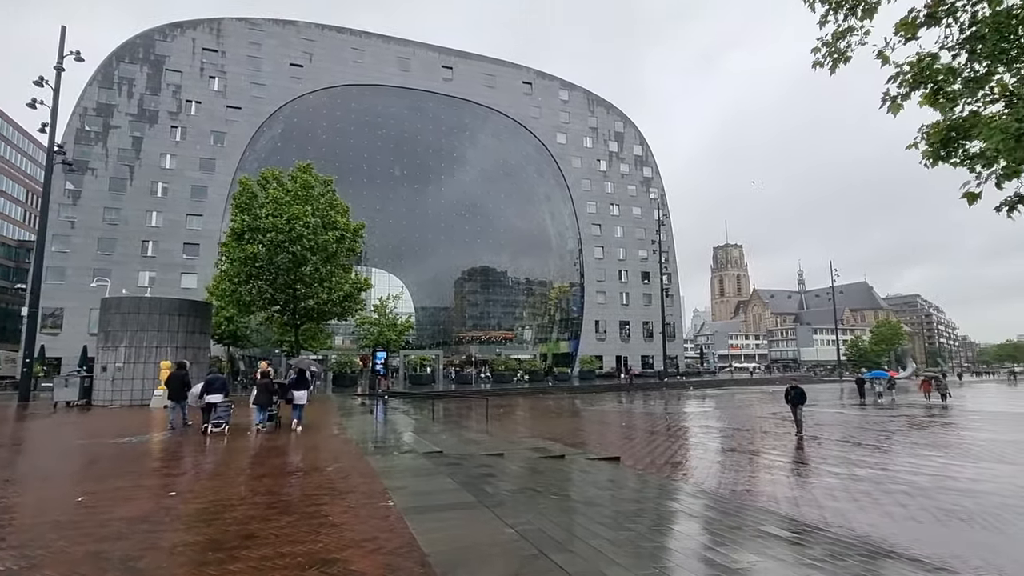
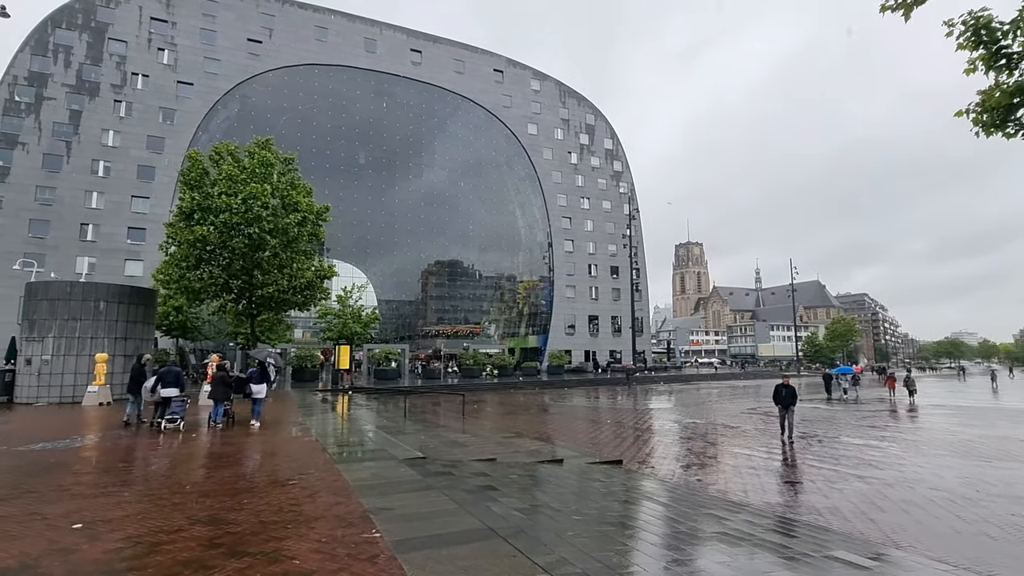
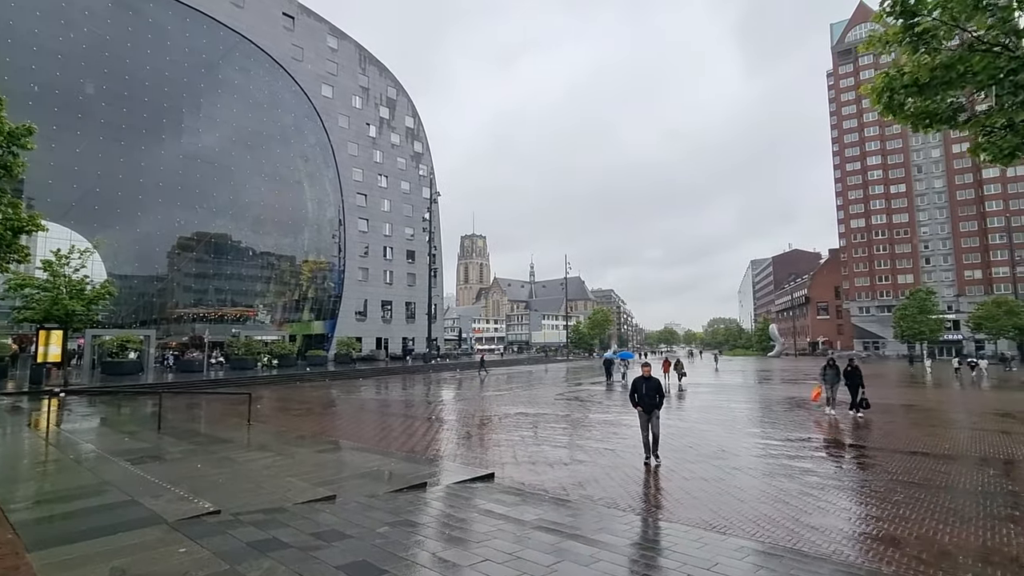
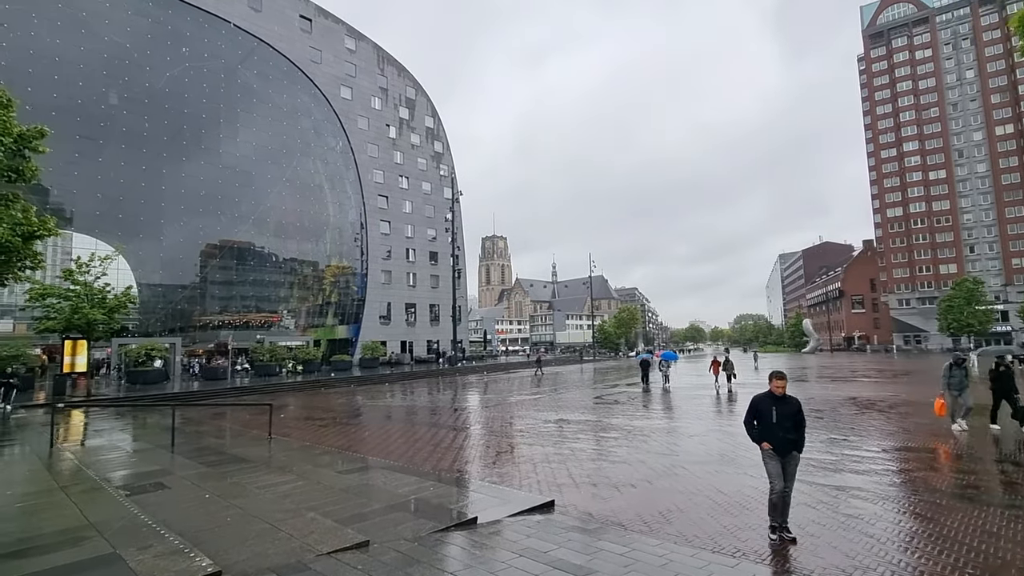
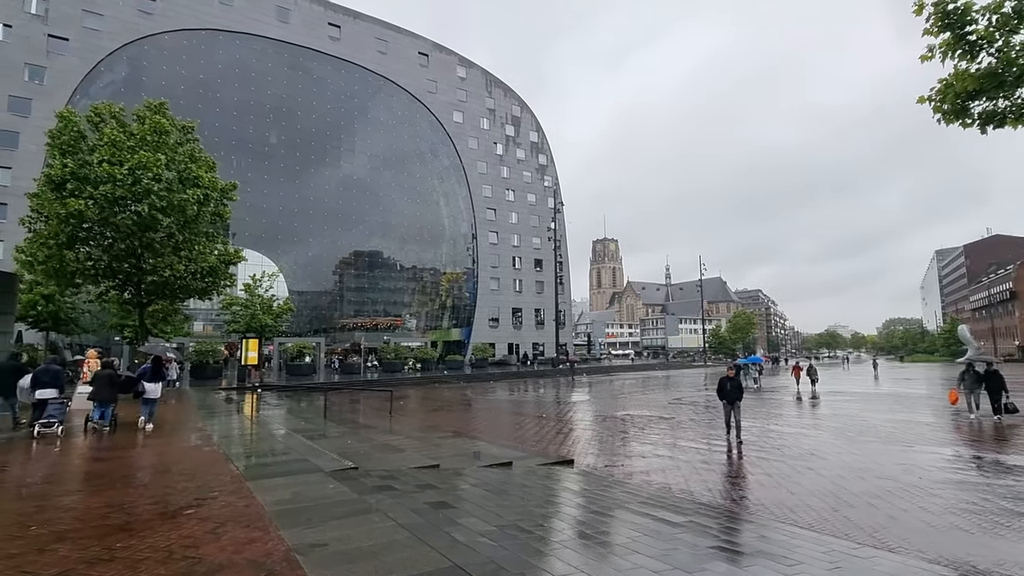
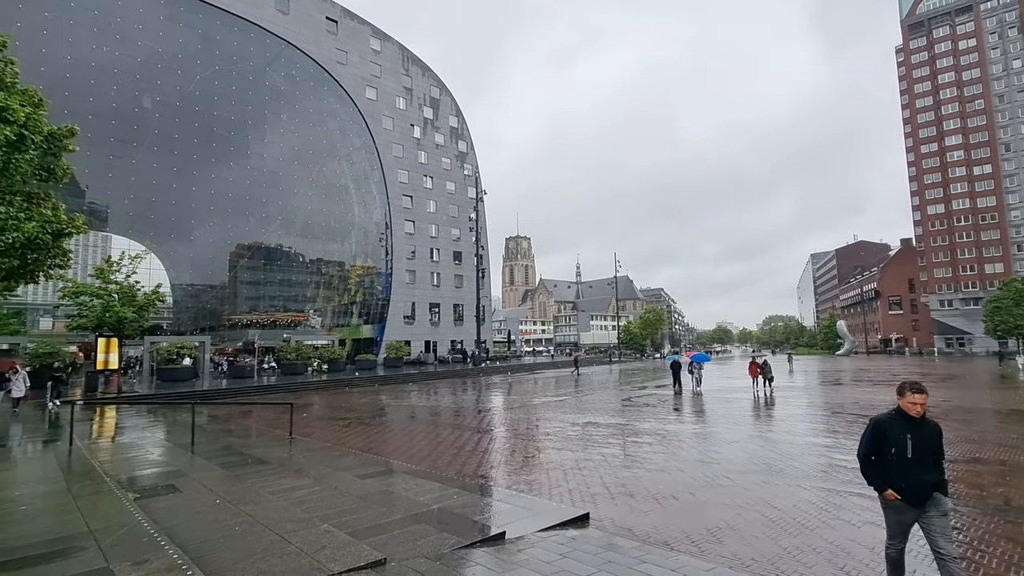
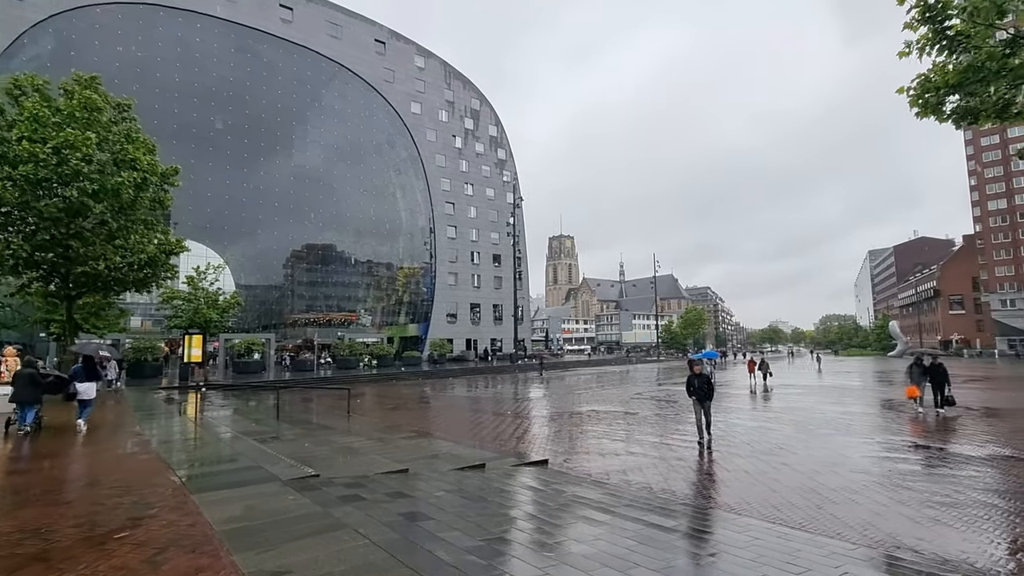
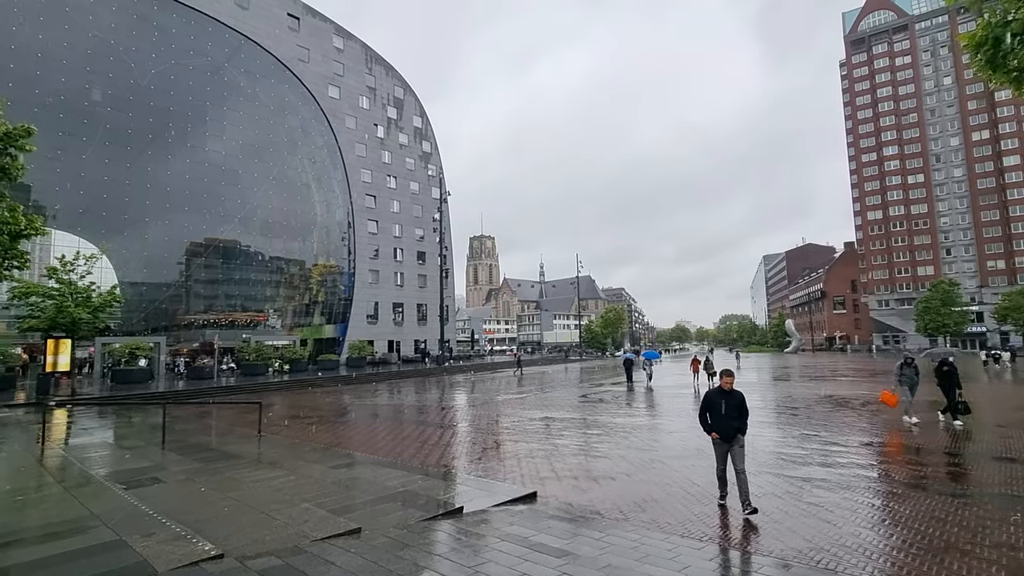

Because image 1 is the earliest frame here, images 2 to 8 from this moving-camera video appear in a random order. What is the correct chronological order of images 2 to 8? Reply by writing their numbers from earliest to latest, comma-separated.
2, 5, 7, 3, 8, 4, 6
